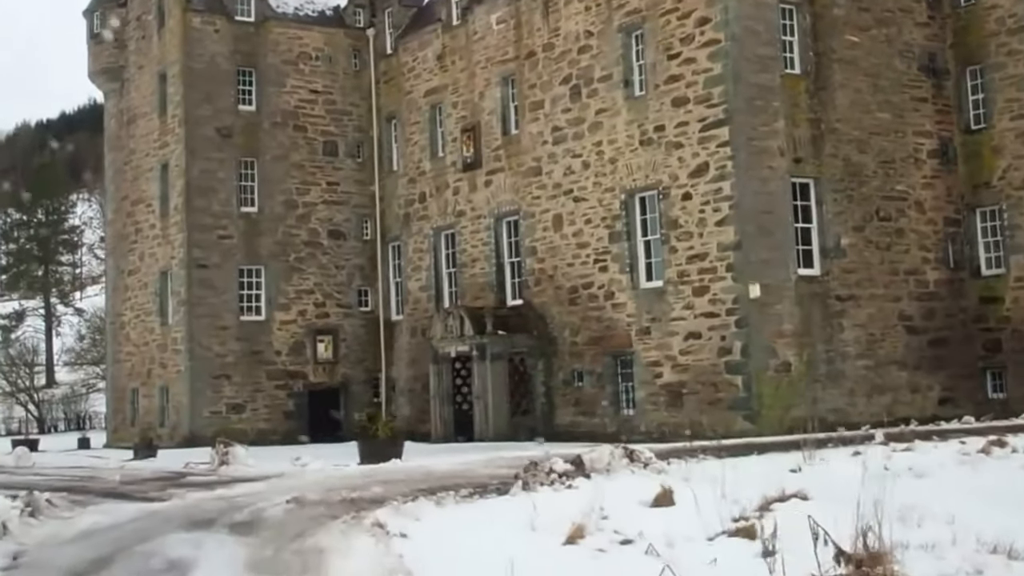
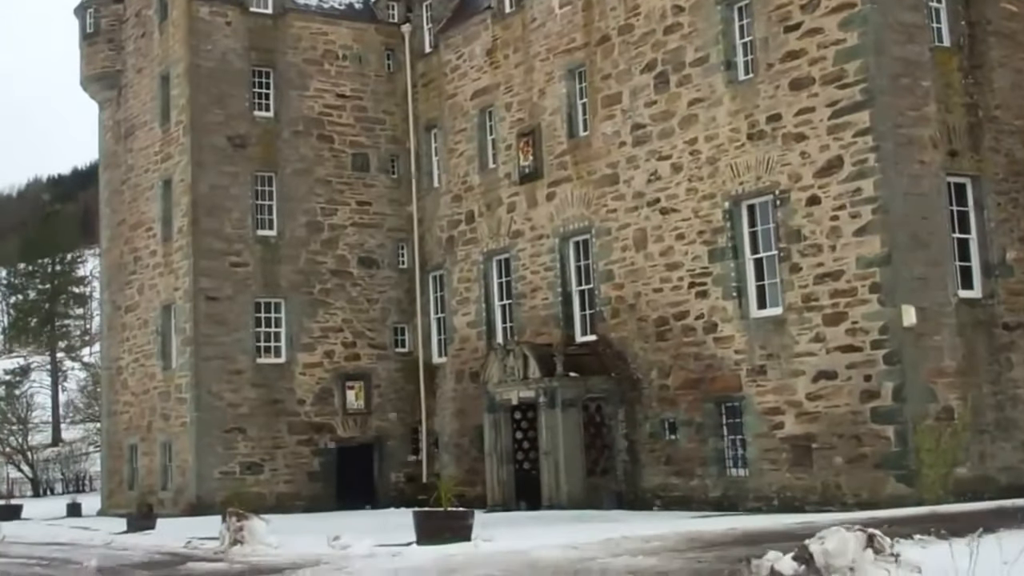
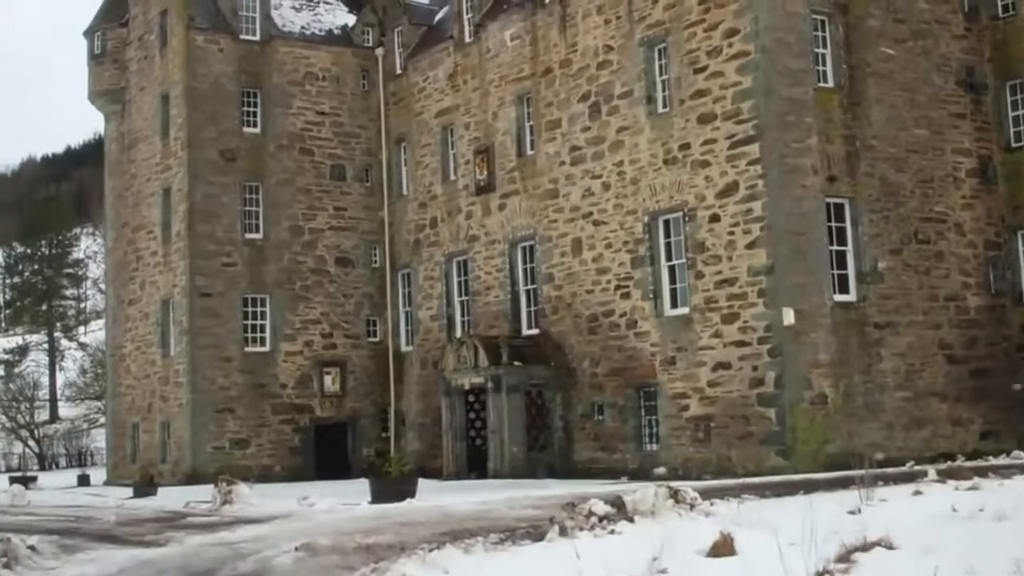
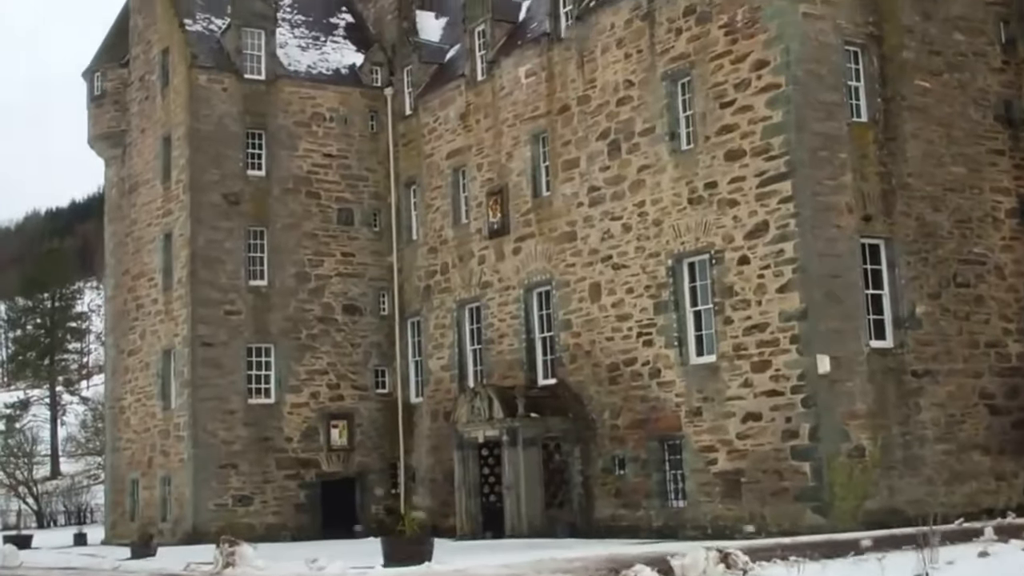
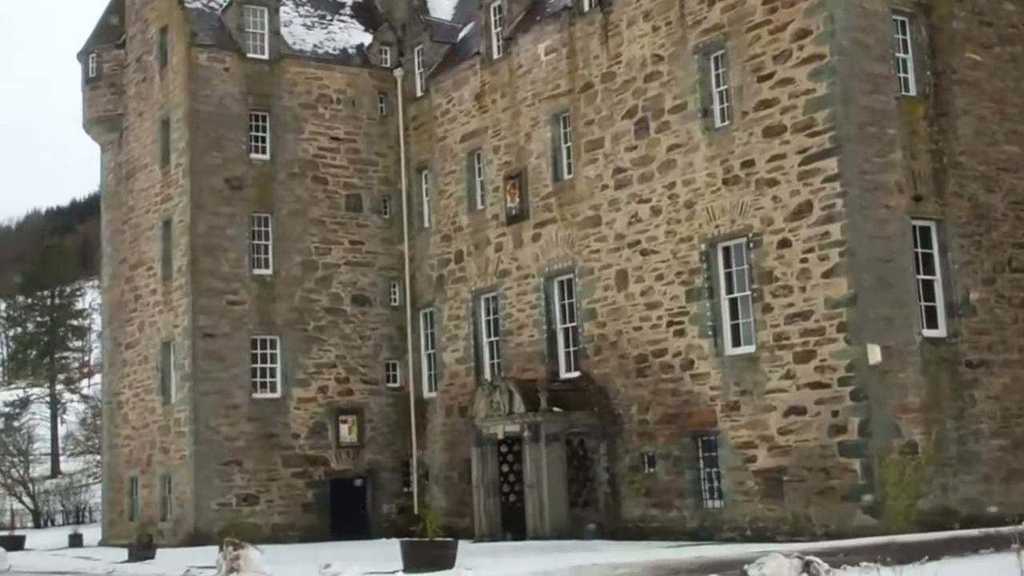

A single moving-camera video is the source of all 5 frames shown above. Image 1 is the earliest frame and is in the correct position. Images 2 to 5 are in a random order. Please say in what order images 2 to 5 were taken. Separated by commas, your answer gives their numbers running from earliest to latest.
3, 4, 5, 2
